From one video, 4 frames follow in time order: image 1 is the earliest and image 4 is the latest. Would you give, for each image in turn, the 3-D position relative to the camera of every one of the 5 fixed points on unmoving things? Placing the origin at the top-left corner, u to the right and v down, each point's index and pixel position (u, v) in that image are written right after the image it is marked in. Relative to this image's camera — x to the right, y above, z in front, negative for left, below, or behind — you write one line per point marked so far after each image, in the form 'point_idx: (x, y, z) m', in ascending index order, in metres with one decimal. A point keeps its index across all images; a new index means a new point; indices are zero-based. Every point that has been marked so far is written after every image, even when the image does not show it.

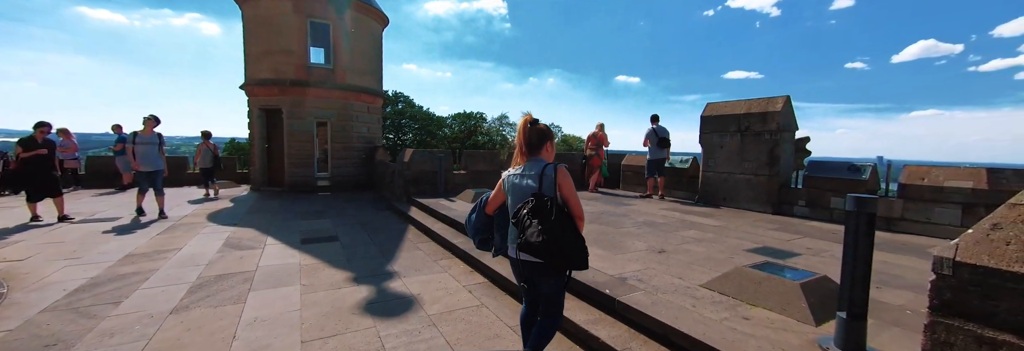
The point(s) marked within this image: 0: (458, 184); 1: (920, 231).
0: (-1.4, -0.2, +8.7) m
1: (+5.4, -0.8, +4.6) m
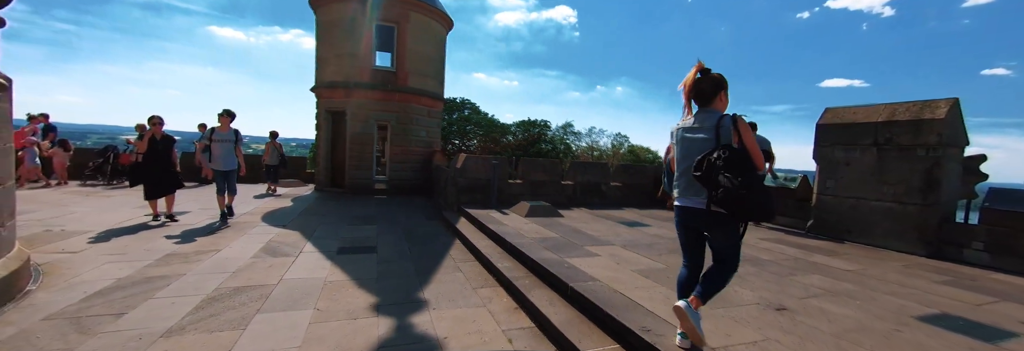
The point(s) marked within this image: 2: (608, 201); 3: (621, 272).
0: (-0.1, -0.4, +8.0) m
1: (+5.9, -1.2, +2.8) m
2: (+2.2, -0.6, +8.5) m
3: (+1.1, -1.0, +3.5) m
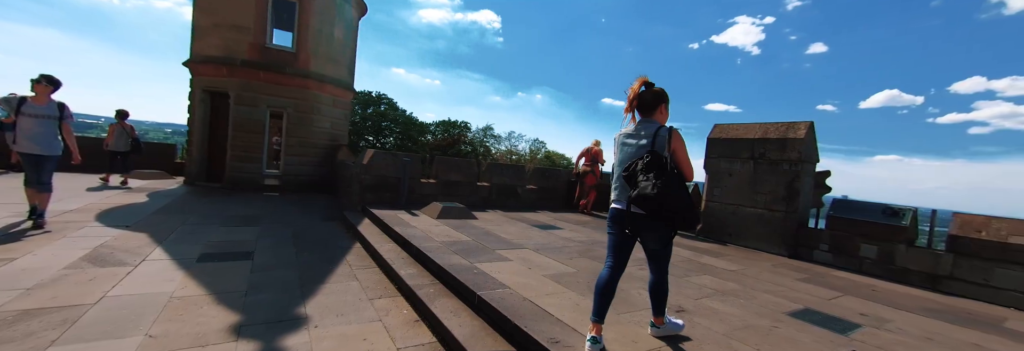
0: (-1.9, -0.4, +7.5) m
1: (+5.0, -1.3, +3.7) m
2: (+0.2, -0.7, +8.5) m
3: (+0.2, -1.0, +3.3) m
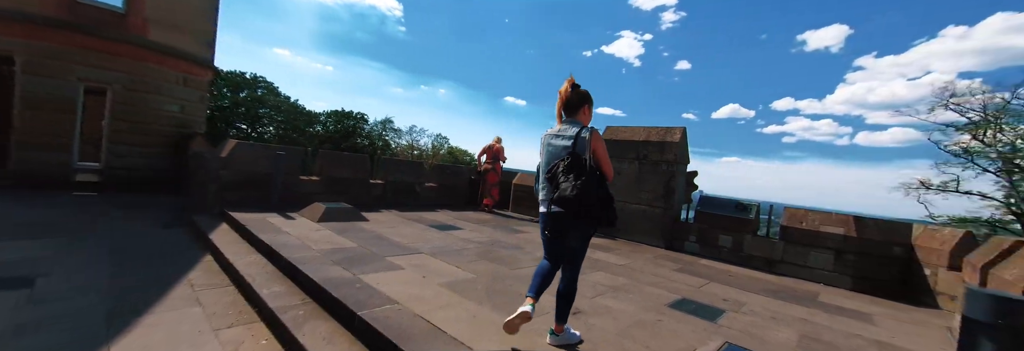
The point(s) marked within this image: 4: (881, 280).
0: (-3.8, -0.4, +6.4) m
1: (+3.8, -1.3, +4.6) m
2: (-2.0, -0.6, +8.0) m
3: (-0.8, -1.0, +3.0) m
4: (+4.5, -1.3, +4.2) m
